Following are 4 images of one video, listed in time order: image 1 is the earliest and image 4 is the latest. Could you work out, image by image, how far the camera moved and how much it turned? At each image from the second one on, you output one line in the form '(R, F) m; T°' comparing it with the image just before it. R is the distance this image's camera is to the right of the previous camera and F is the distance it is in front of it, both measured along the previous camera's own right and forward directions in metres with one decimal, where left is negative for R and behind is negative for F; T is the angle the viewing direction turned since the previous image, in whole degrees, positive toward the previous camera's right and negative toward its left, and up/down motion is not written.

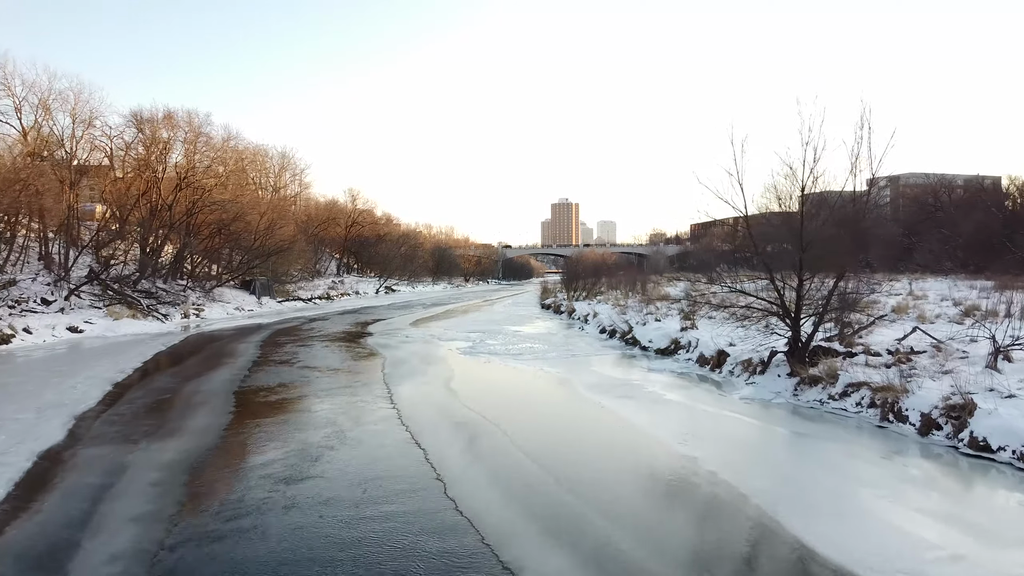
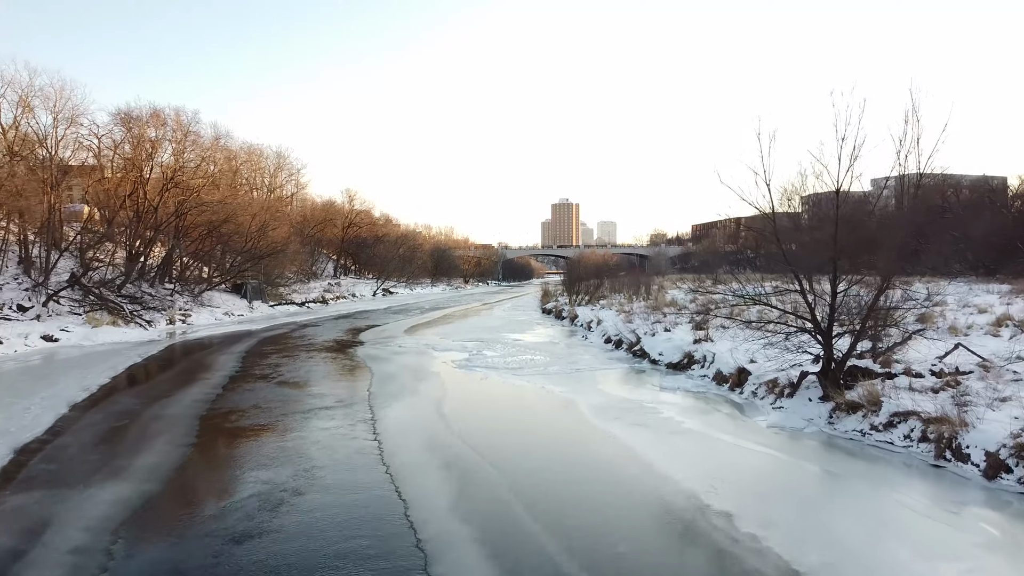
(0.0, +1.0) m; 0°
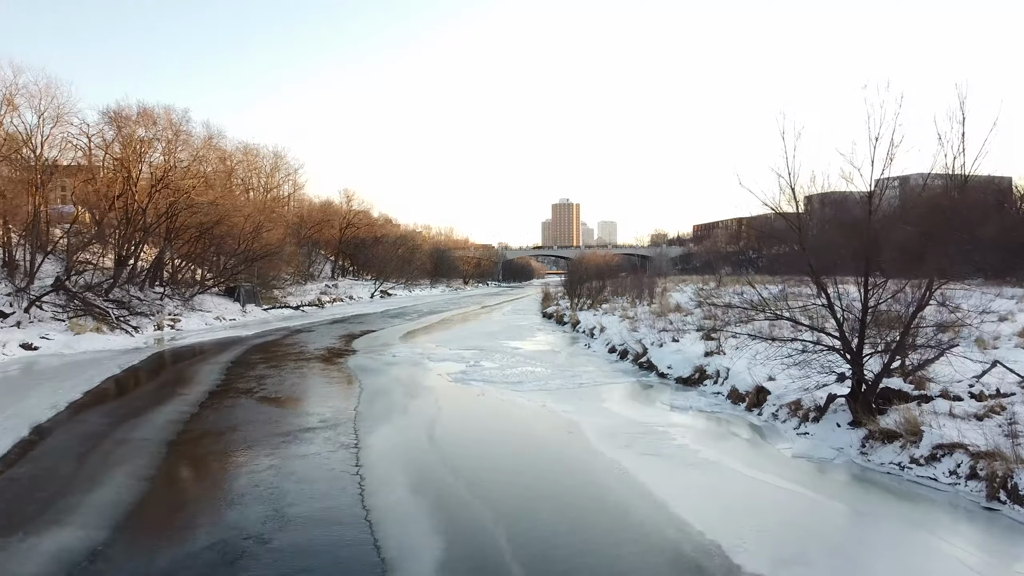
(0.0, +0.8) m; 0°
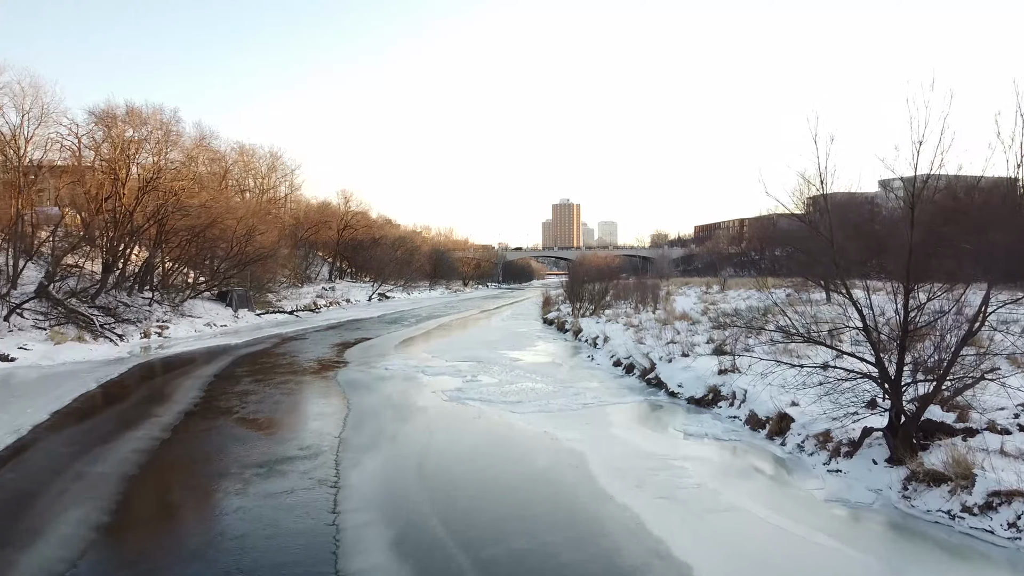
(0.0, +0.8) m; 0°
